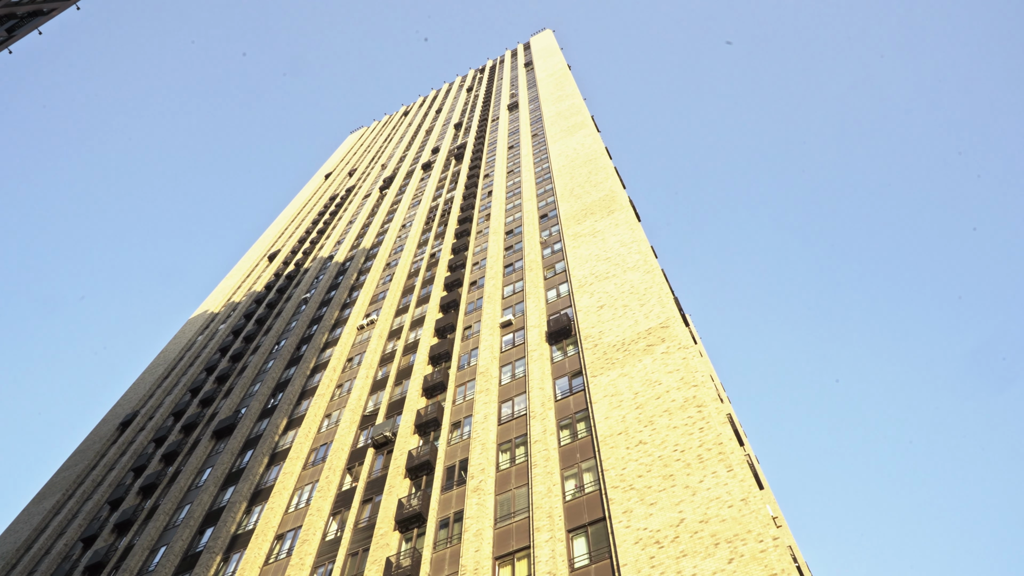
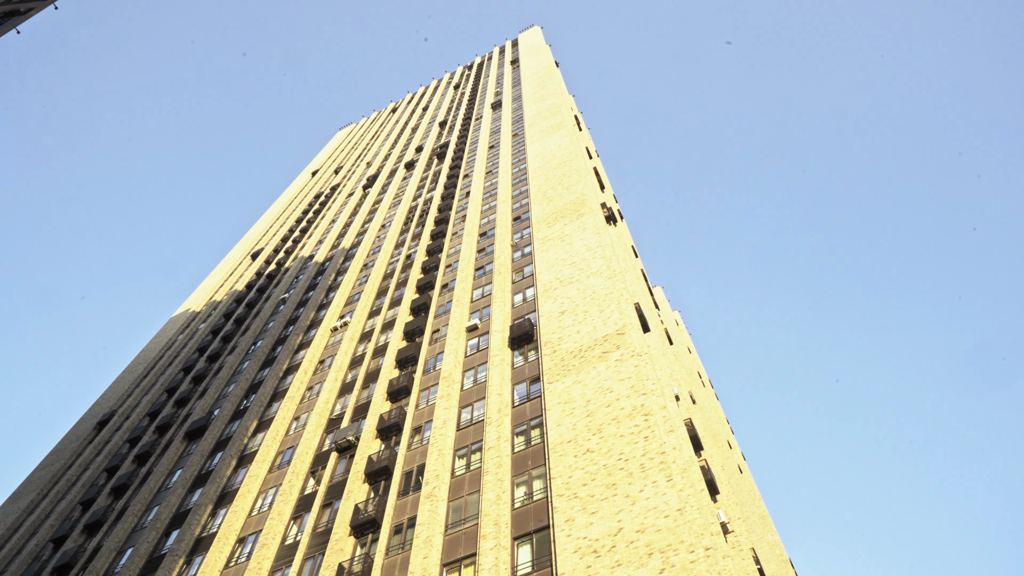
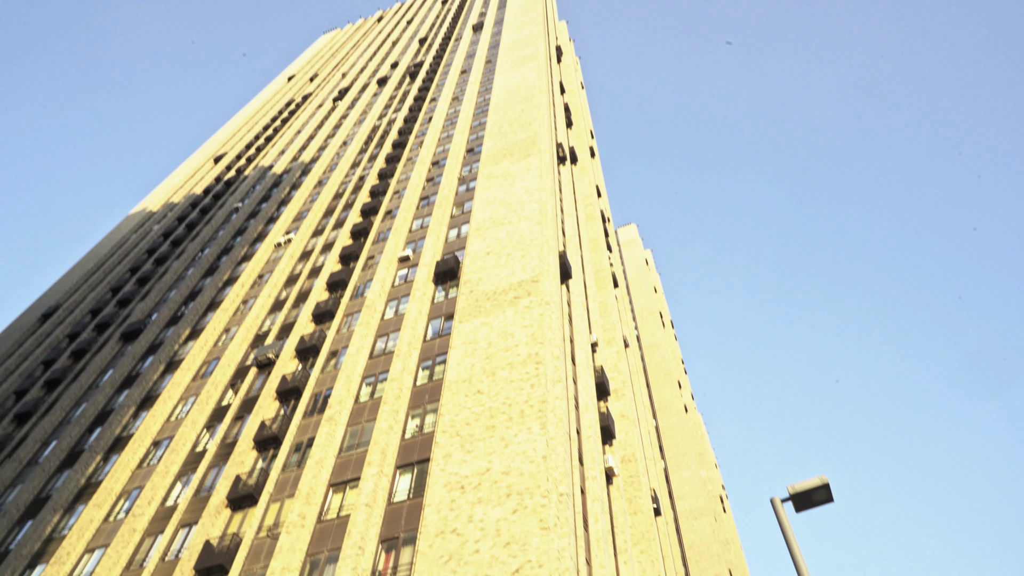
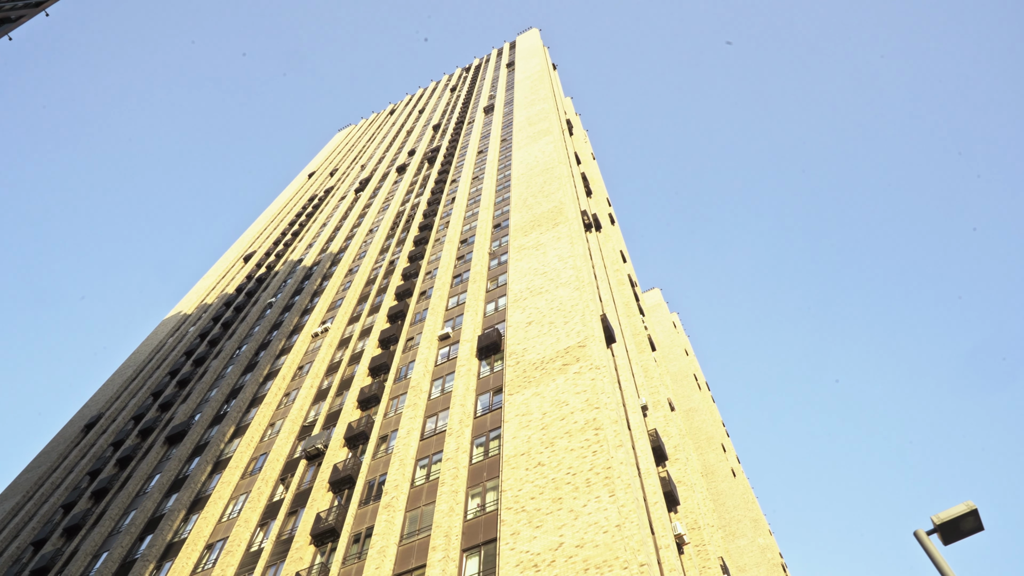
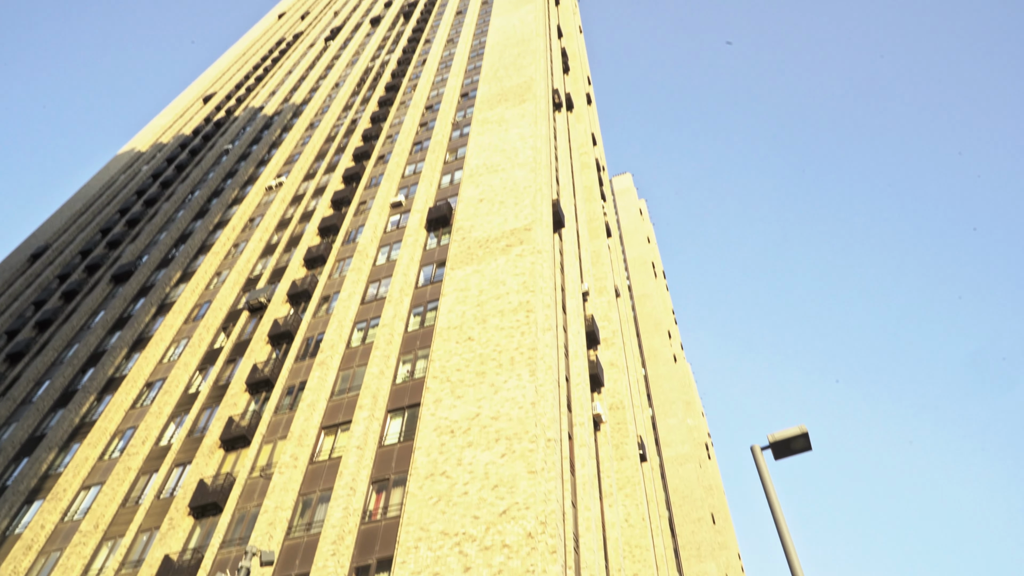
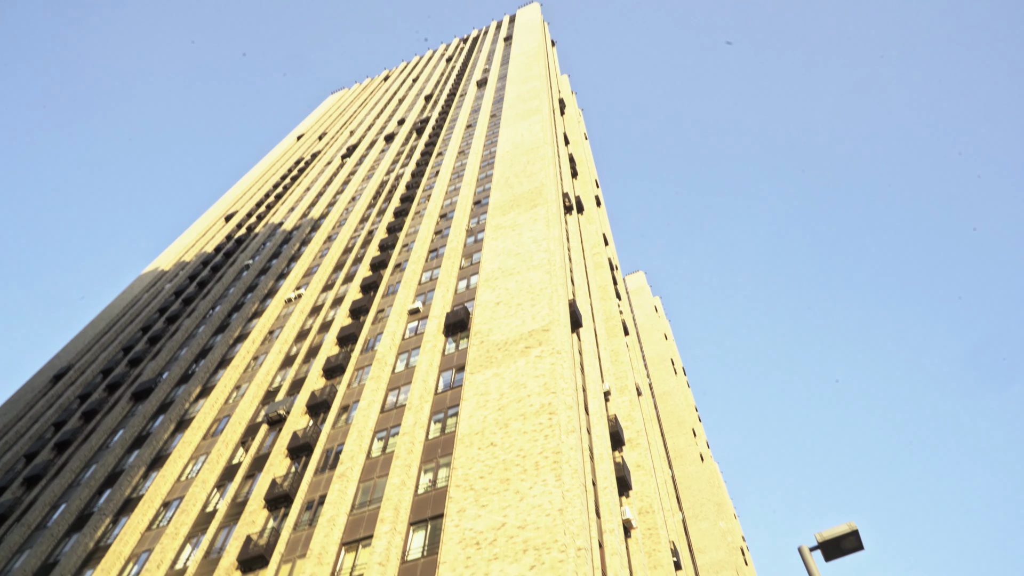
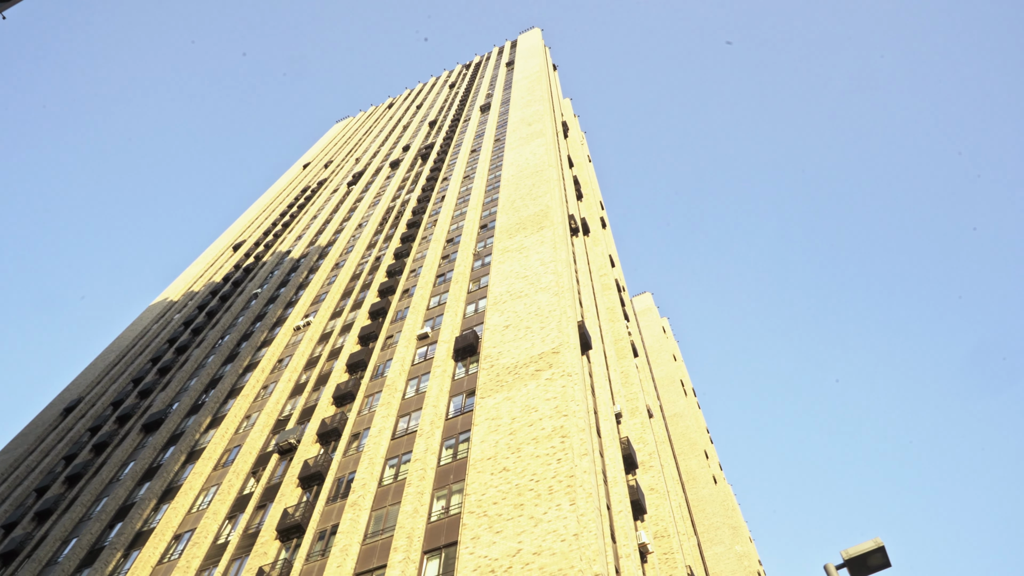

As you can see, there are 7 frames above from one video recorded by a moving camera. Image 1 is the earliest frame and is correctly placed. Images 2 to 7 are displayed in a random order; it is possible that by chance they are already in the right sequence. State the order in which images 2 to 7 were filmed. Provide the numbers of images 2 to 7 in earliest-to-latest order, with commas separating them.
2, 4, 7, 6, 3, 5
